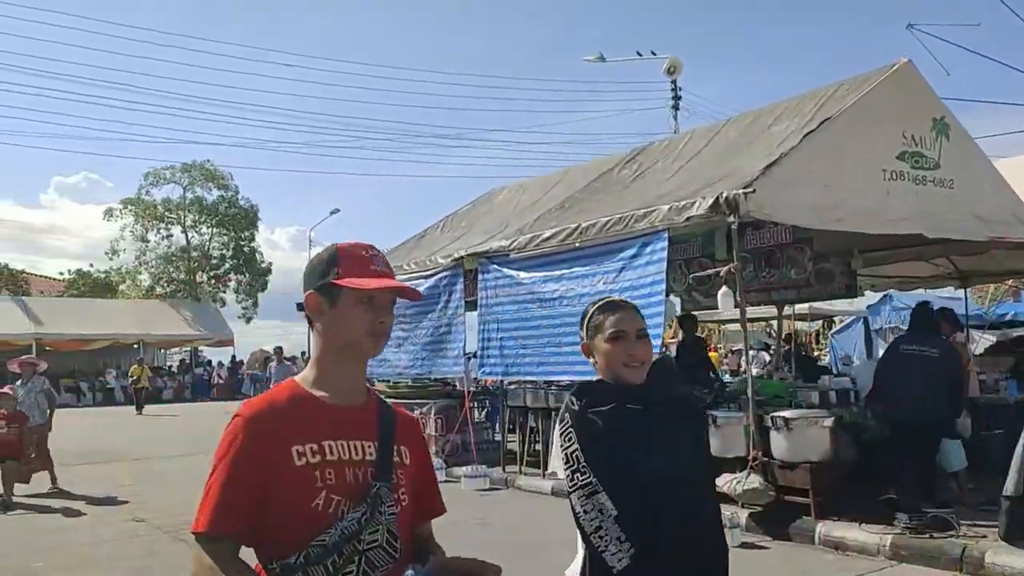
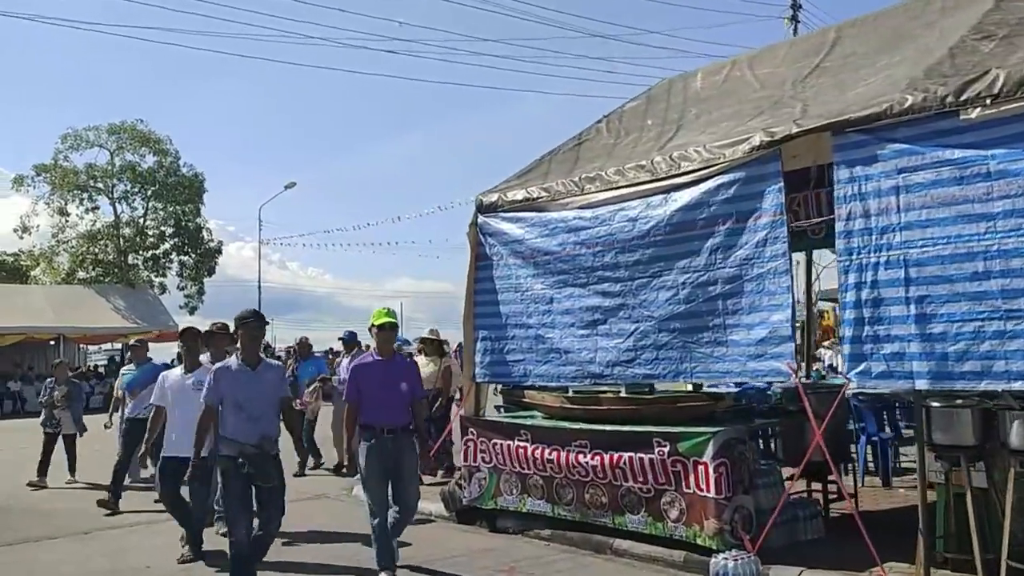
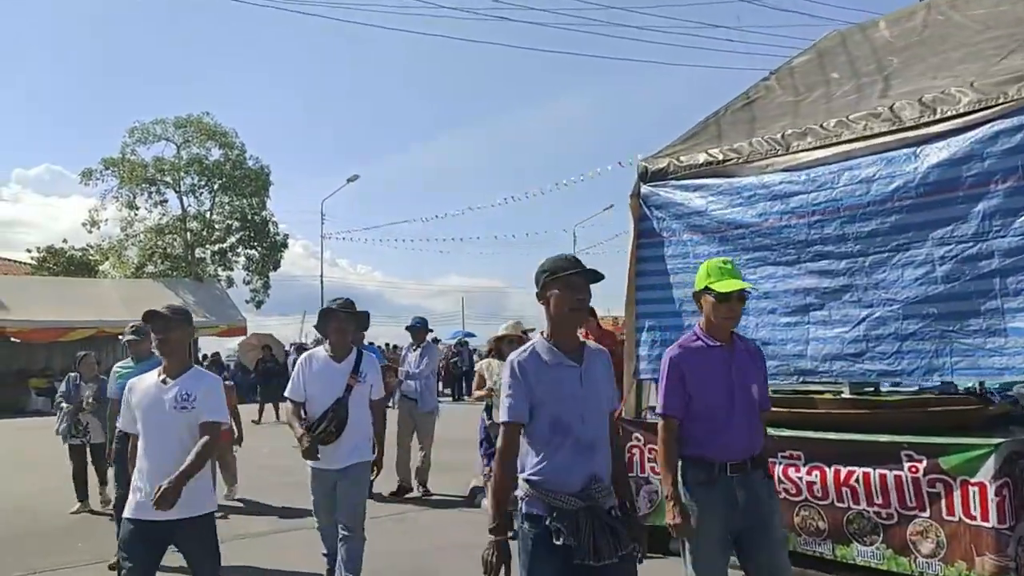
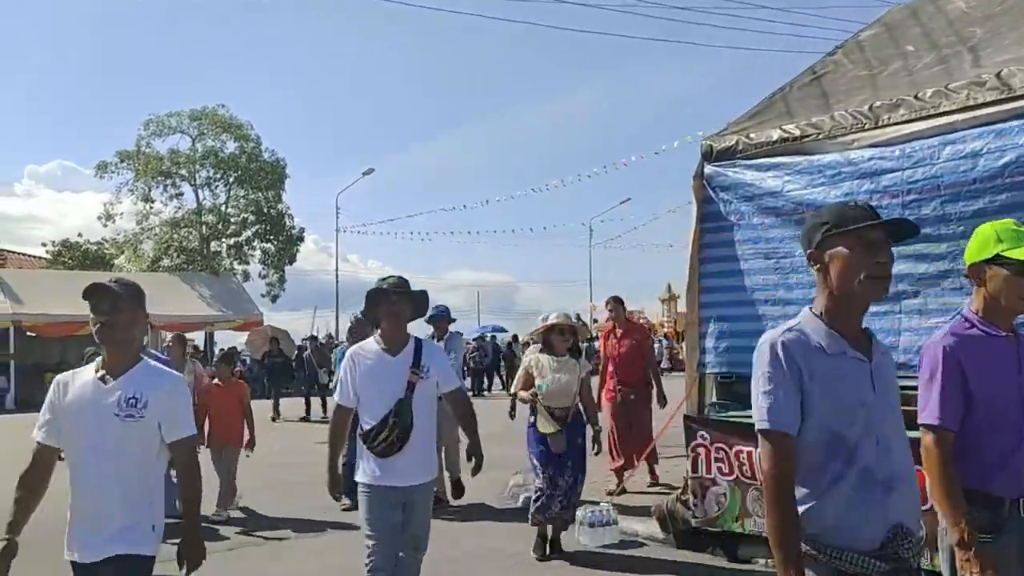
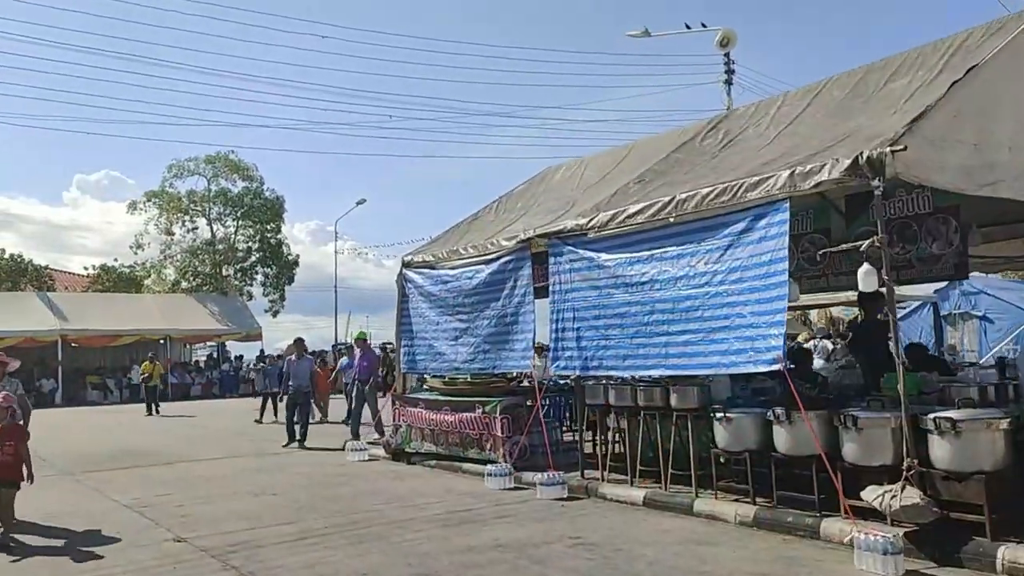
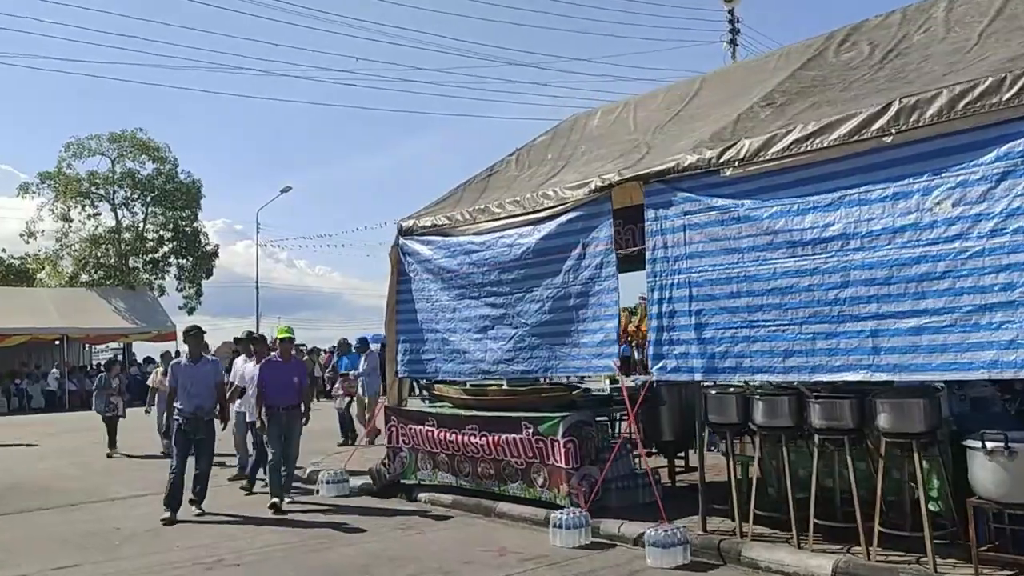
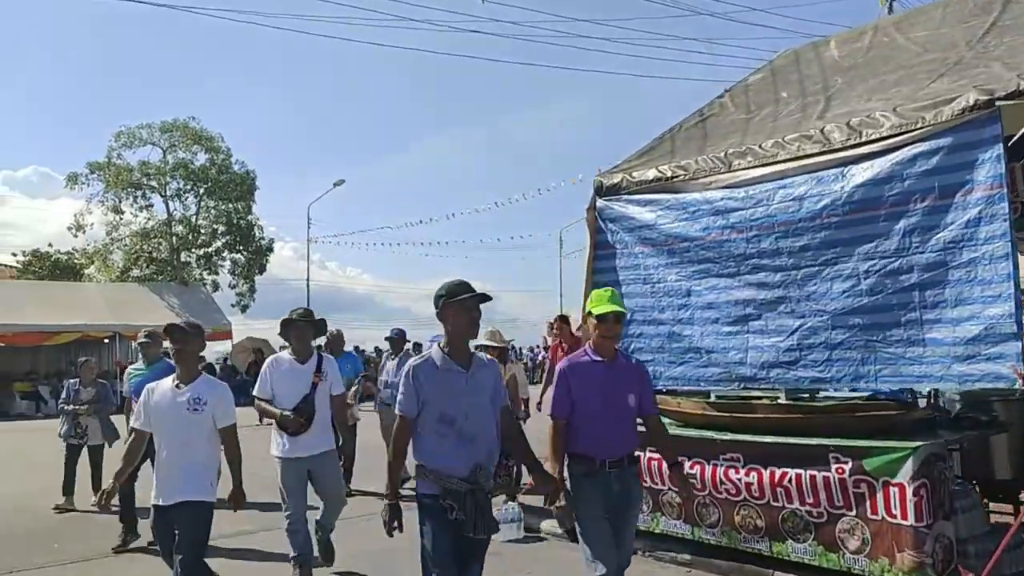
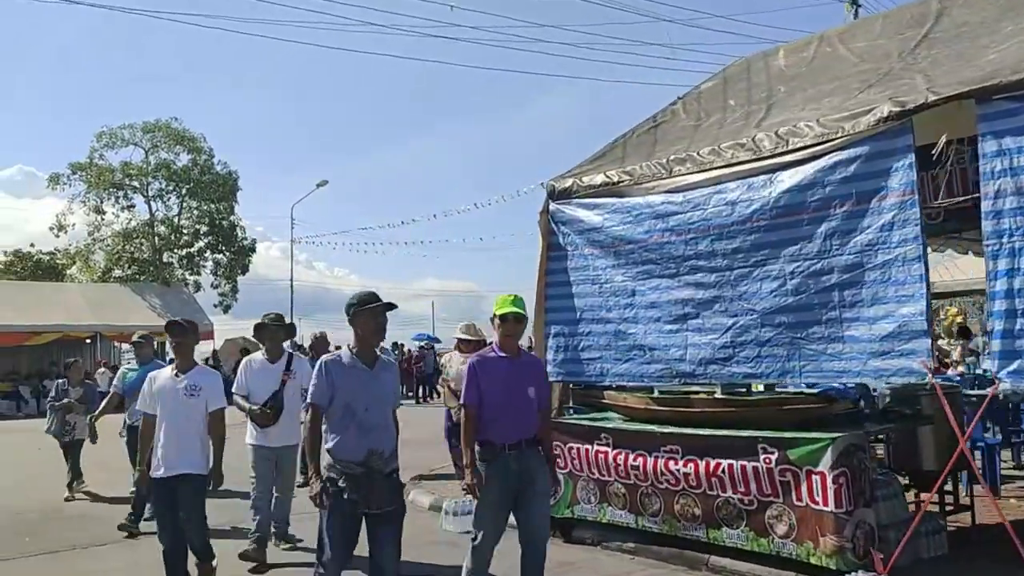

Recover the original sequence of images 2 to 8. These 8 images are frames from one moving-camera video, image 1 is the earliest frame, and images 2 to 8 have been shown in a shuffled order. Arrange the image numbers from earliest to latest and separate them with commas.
5, 6, 2, 8, 7, 3, 4
